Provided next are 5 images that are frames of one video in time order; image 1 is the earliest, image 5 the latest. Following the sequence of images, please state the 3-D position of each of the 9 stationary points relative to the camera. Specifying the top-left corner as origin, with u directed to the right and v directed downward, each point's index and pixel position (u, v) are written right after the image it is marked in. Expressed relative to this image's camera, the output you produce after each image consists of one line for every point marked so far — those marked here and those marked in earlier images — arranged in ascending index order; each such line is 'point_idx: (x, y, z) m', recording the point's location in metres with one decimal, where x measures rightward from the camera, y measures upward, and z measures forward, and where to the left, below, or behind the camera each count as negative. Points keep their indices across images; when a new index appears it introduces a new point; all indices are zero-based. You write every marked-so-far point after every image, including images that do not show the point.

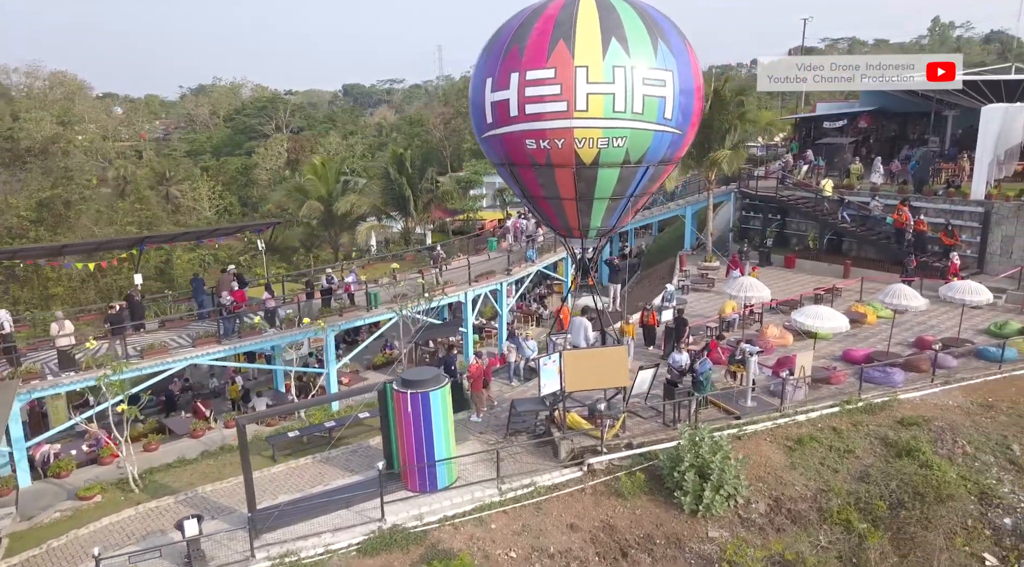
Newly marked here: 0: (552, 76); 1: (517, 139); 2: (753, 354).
0: (+0.6, +3.2, +11.4) m
1: (+0.1, +2.3, +12.0) m
2: (+4.9, -1.5, +15.3) m
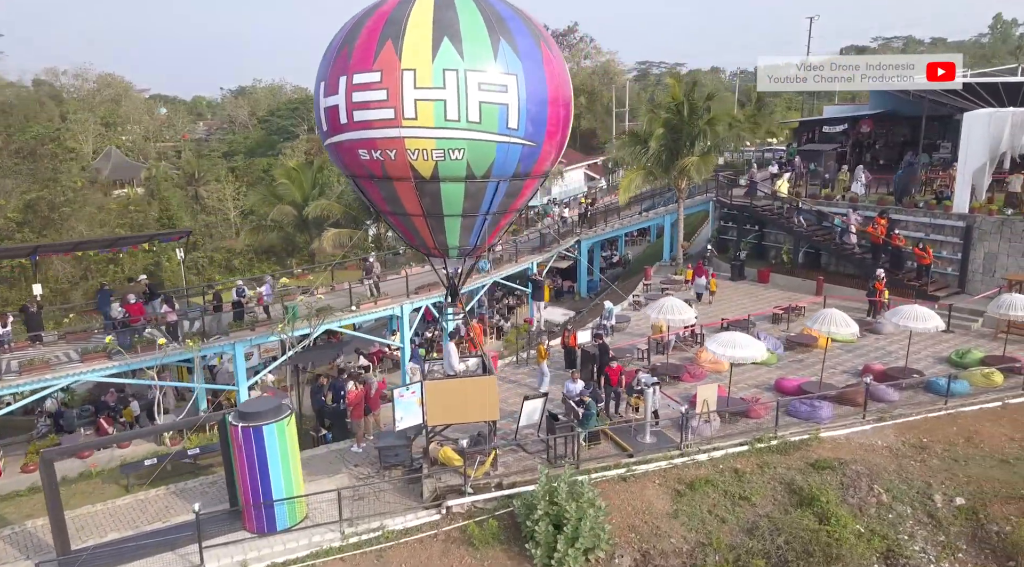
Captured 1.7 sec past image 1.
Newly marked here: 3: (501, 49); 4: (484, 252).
0: (-1.8, +2.8, +10.3) m
1: (-2.3, +1.9, +10.9) m
2: (+2.5, -1.9, +13.9) m
3: (-0.2, +3.3, +10.4) m
4: (-0.4, +0.5, +11.9) m
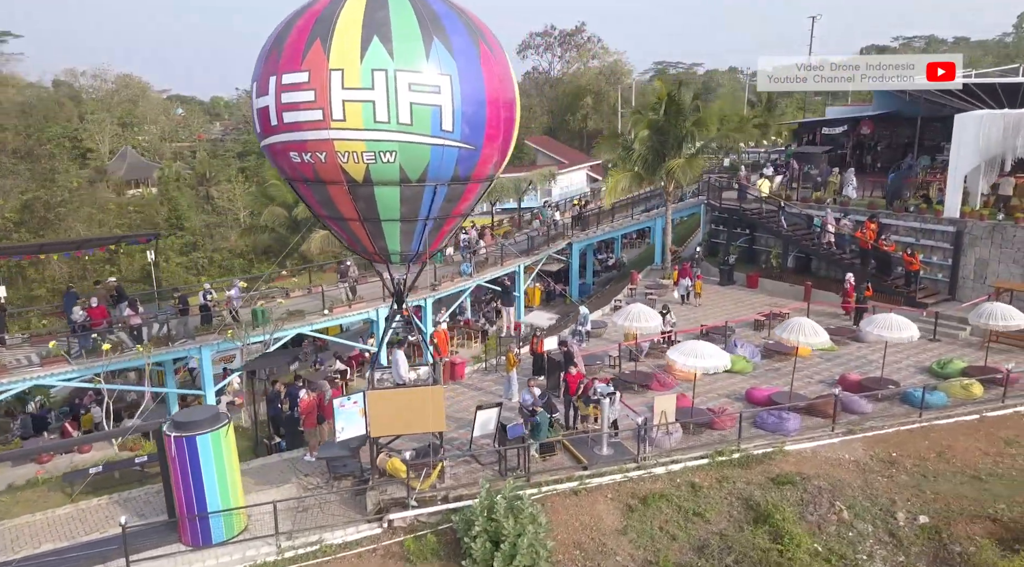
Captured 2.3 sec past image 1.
0: (-2.7, +2.7, +9.9) m
1: (-3.2, +1.9, +10.5) m
2: (+1.7, -2.0, +13.5) m
3: (-1.1, +3.2, +10.0) m
4: (-1.3, +0.4, +11.5) m
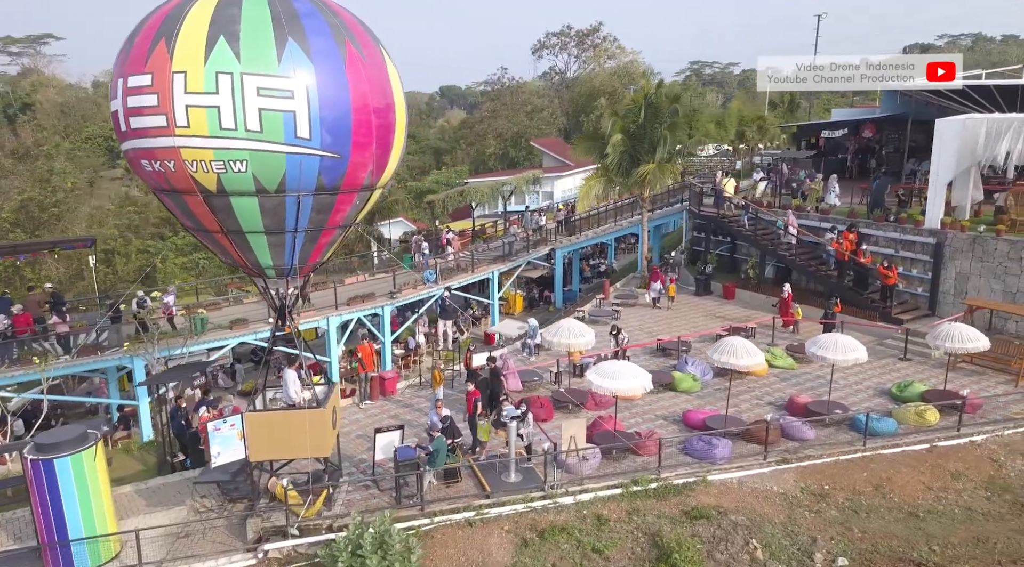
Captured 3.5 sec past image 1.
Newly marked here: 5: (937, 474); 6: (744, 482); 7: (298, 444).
0: (-4.5, +2.5, +9.3) m
1: (-5.0, +1.6, +9.9) m
2: (0.0, -2.3, +12.6) m
3: (-2.8, +2.9, +9.3) m
4: (-3.0, +0.2, +10.8) m
5: (+7.6, -3.4, +13.3) m
6: (+4.1, -3.5, +13.1) m
7: (-3.2, -2.4, +11.3) m
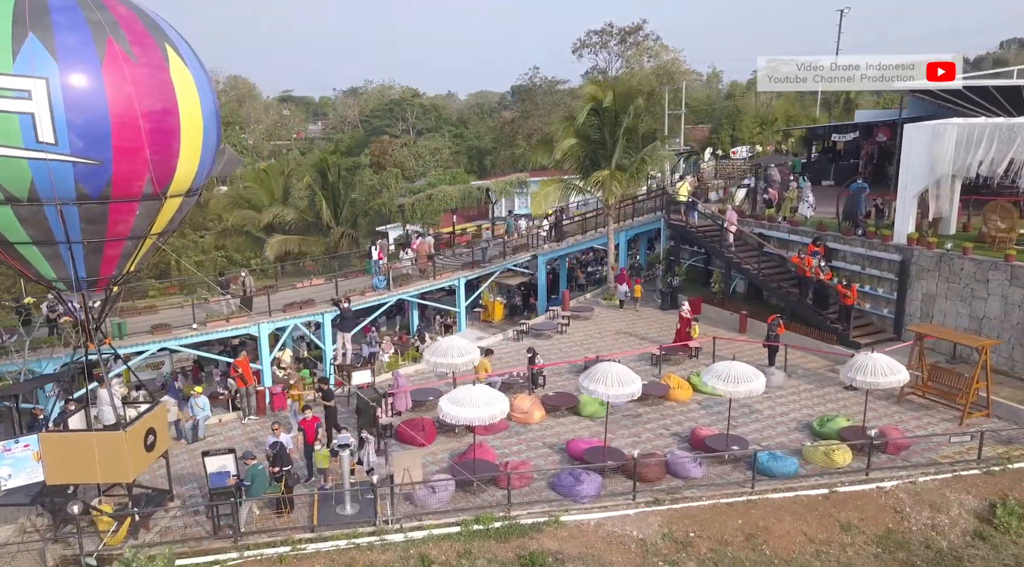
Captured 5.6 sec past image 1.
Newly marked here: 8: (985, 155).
0: (-7.3, +2.3, +8.7) m
1: (-7.7, +1.5, +9.3) m
2: (-2.6, -2.6, +11.7) m
3: (-5.6, +2.7, +8.6) m
4: (-5.7, 0.0, +10.1) m
5: (+5.0, -3.8, +11.8) m
6: (+1.4, -3.8, +11.9) m
7: (-5.9, -2.6, +10.6) m
8: (+11.5, +3.1, +18.4) m
